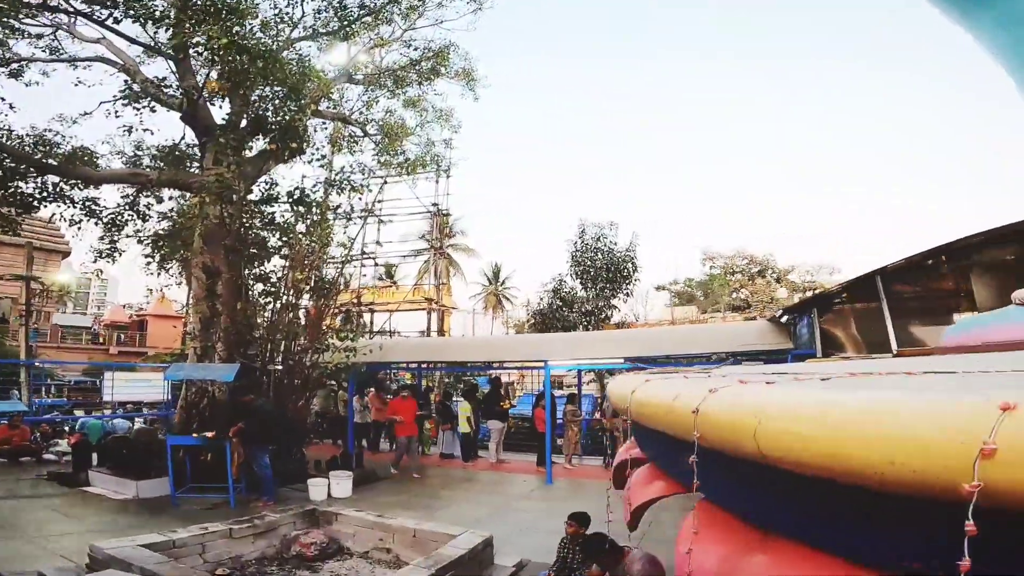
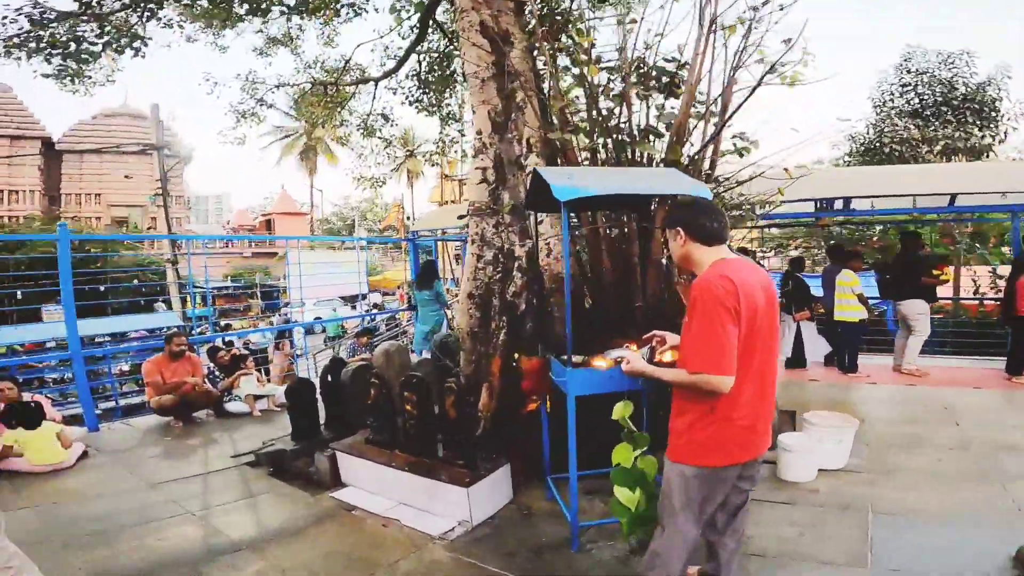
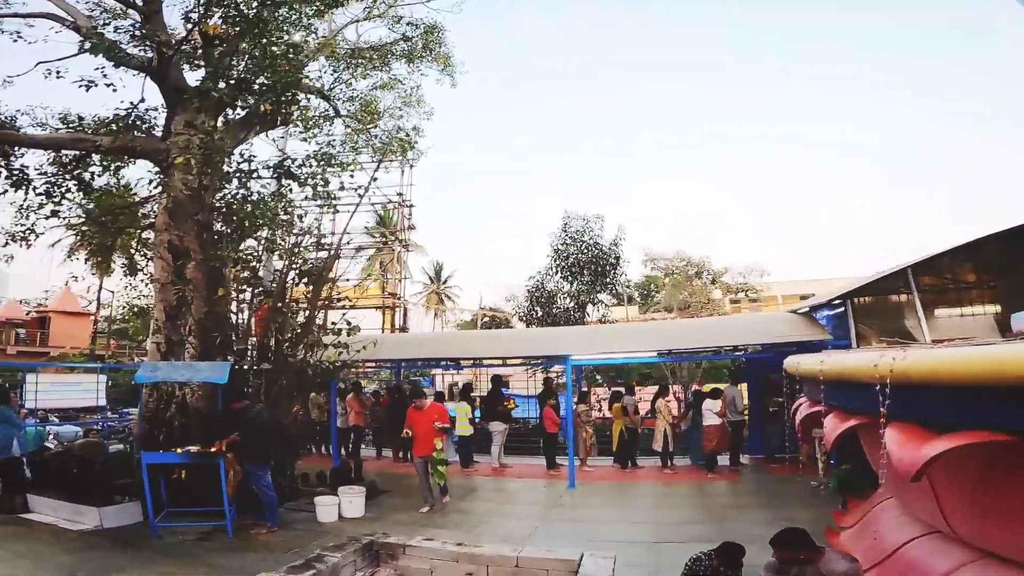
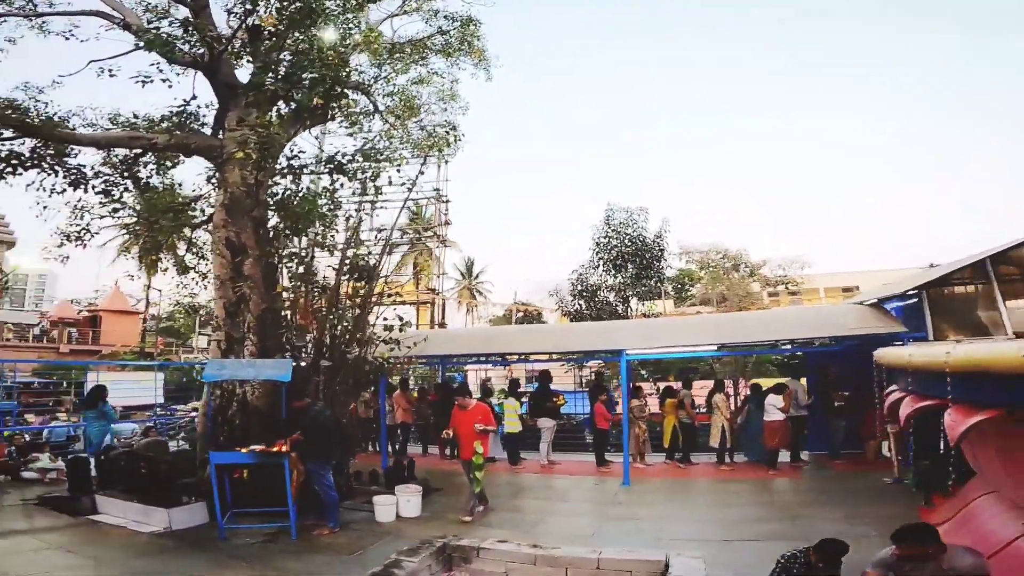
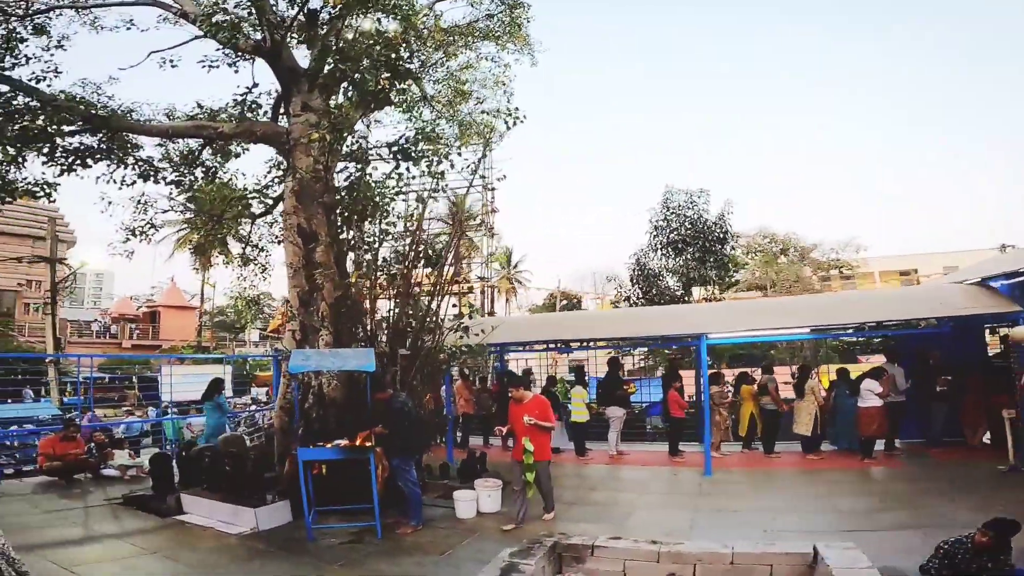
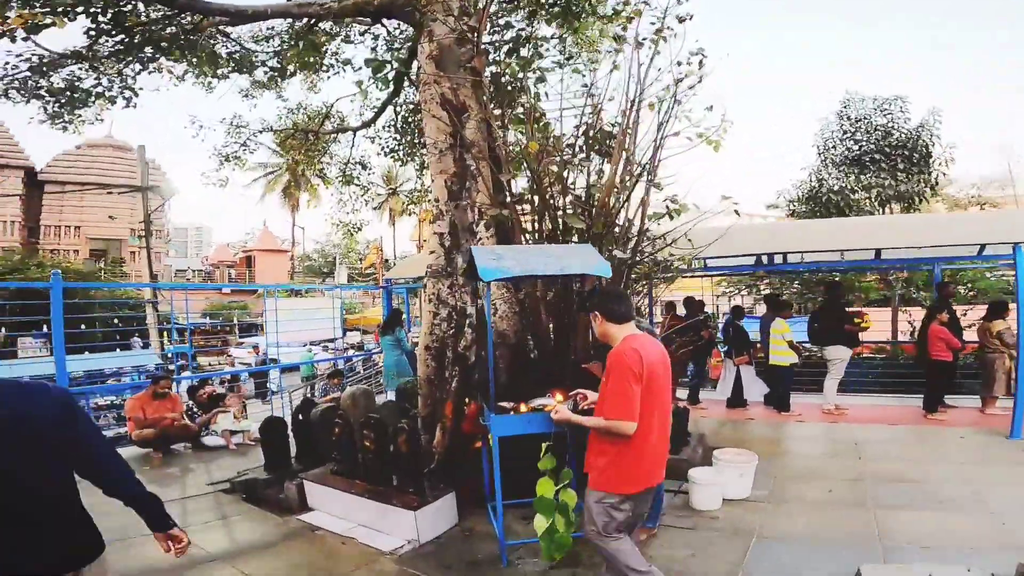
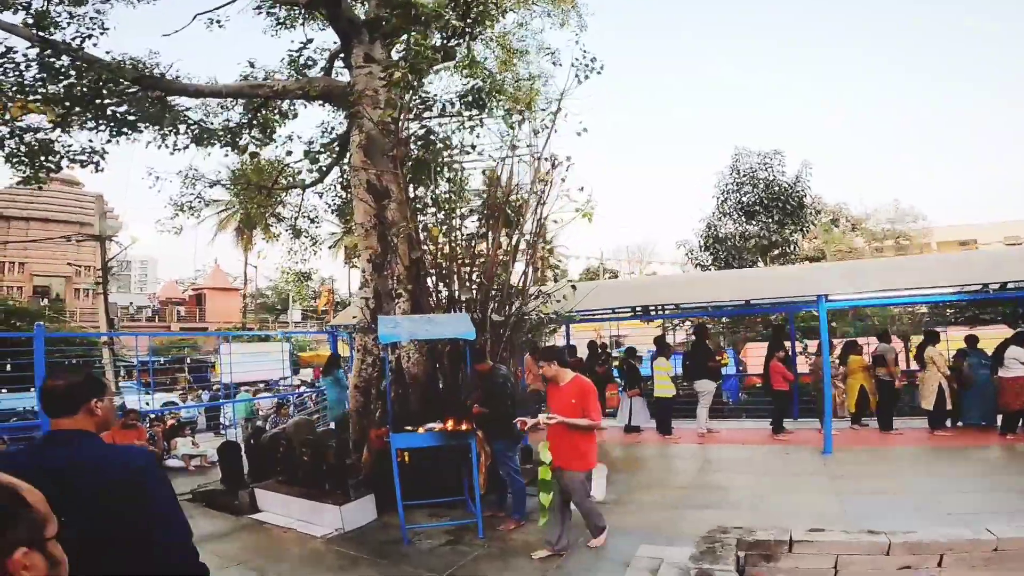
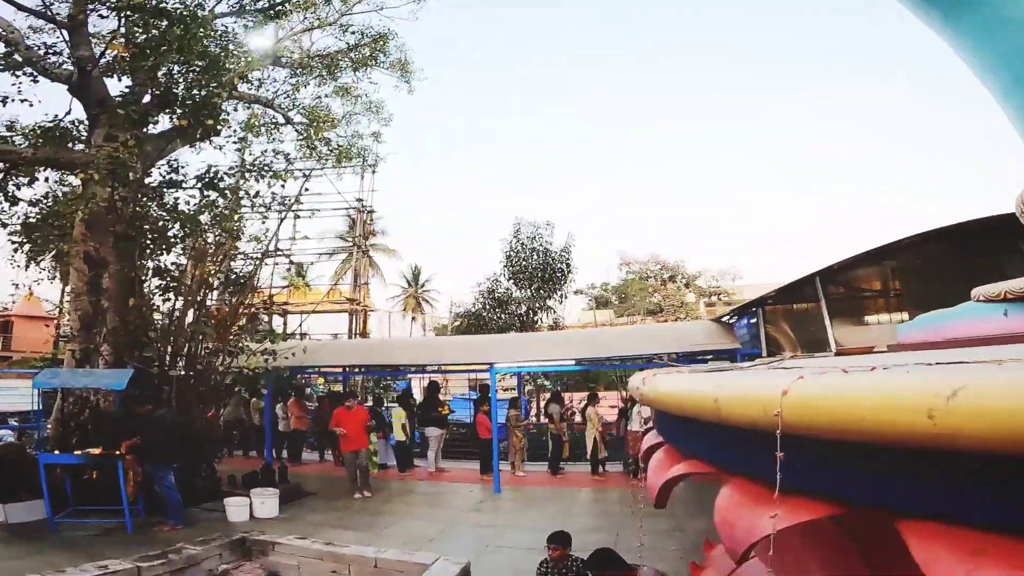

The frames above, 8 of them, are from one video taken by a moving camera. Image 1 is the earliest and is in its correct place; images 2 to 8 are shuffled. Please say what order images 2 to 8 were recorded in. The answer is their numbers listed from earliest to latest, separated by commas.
8, 3, 4, 5, 7, 6, 2
